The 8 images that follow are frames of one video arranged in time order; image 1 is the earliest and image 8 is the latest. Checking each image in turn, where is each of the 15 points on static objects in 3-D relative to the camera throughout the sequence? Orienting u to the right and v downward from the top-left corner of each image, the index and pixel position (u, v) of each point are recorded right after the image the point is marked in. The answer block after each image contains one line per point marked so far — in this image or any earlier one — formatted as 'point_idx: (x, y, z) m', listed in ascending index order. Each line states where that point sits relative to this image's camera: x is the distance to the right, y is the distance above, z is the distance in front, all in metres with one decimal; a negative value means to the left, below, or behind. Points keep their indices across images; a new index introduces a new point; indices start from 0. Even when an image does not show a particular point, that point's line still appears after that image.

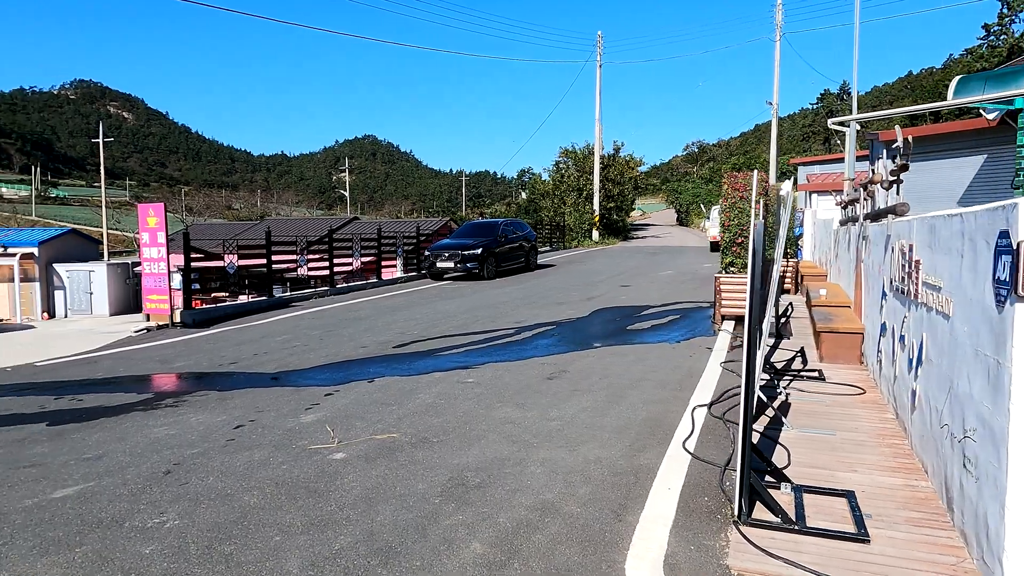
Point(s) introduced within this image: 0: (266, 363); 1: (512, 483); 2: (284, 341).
0: (-3.1, -1.0, +8.4) m
1: (0.0, -1.2, +4.1) m
2: (-3.4, -0.8, +10.0) m
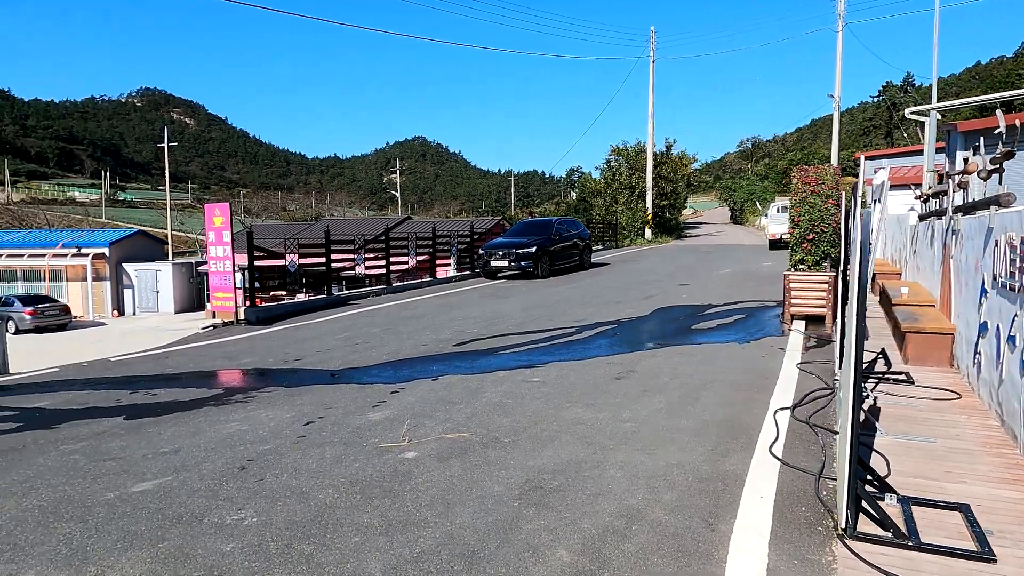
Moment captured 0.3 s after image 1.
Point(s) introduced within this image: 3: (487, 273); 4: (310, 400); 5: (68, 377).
0: (-2.3, -0.9, +8.4) m
1: (+0.5, -1.2, +4.0) m
2: (-2.5, -0.8, +10.0) m
3: (-0.8, +0.5, +19.7) m
4: (-1.9, -1.1, +6.2) m
5: (-5.7, -1.2, +8.6) m
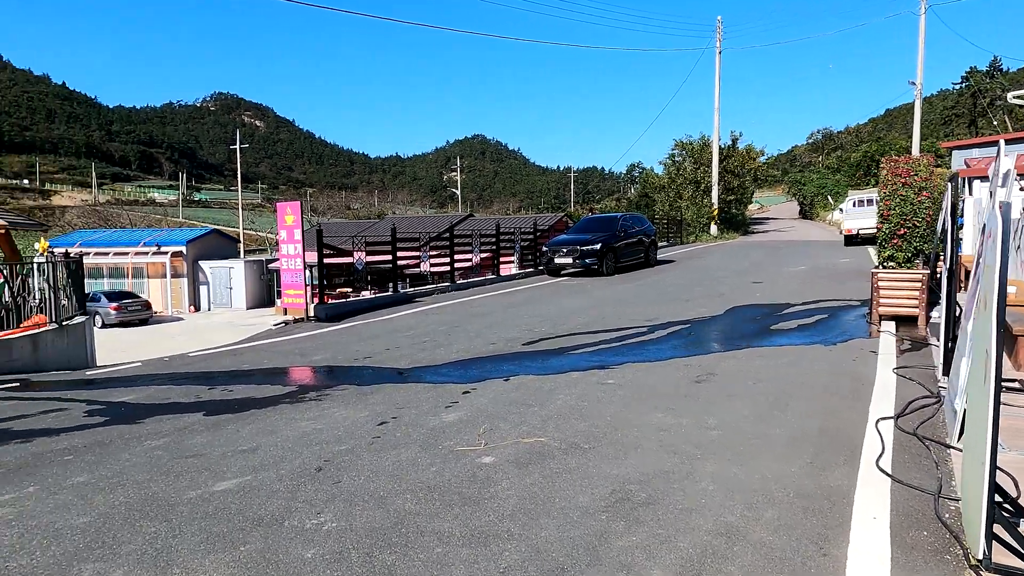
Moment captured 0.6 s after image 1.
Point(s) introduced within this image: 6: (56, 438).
0: (-1.4, -0.9, +8.4) m
1: (+1.0, -1.2, +3.7) m
2: (-1.5, -0.7, +10.0) m
3: (+1.1, +0.5, +19.4) m
4: (-1.2, -1.1, +6.2) m
5: (-4.8, -1.1, +8.8) m
6: (-3.8, -1.2, +5.5) m
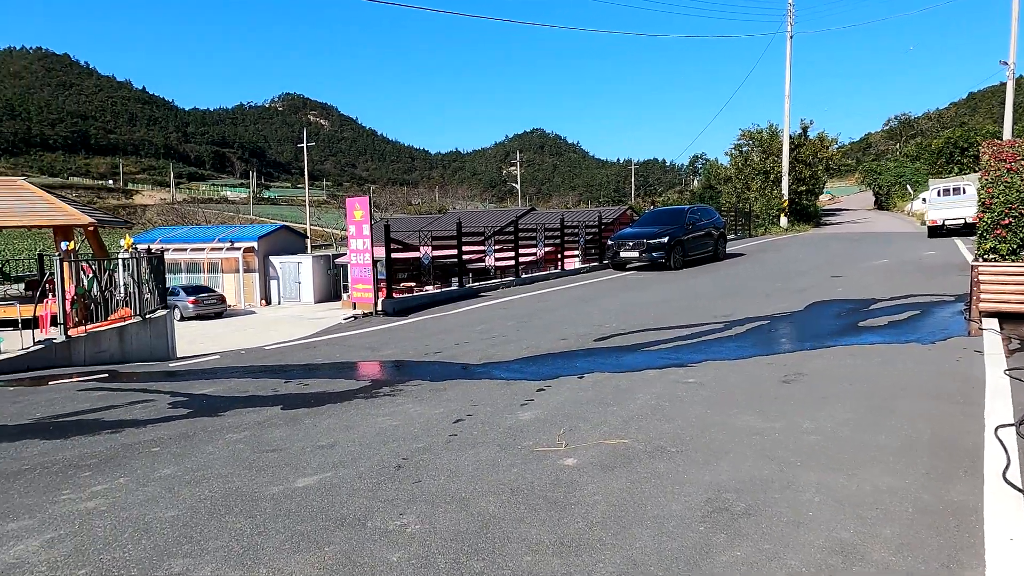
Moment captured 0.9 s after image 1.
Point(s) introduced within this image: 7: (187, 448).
0: (-0.5, -0.8, +8.3) m
1: (+1.4, -1.2, +3.4) m
2: (-0.4, -0.7, +9.9) m
3: (+3.0, +0.7, +19.1) m
4: (-0.5, -1.0, +6.1) m
5: (-3.9, -1.0, +9.1) m
6: (-3.1, -1.2, +5.6) m
7: (-2.5, -1.2, +5.0) m
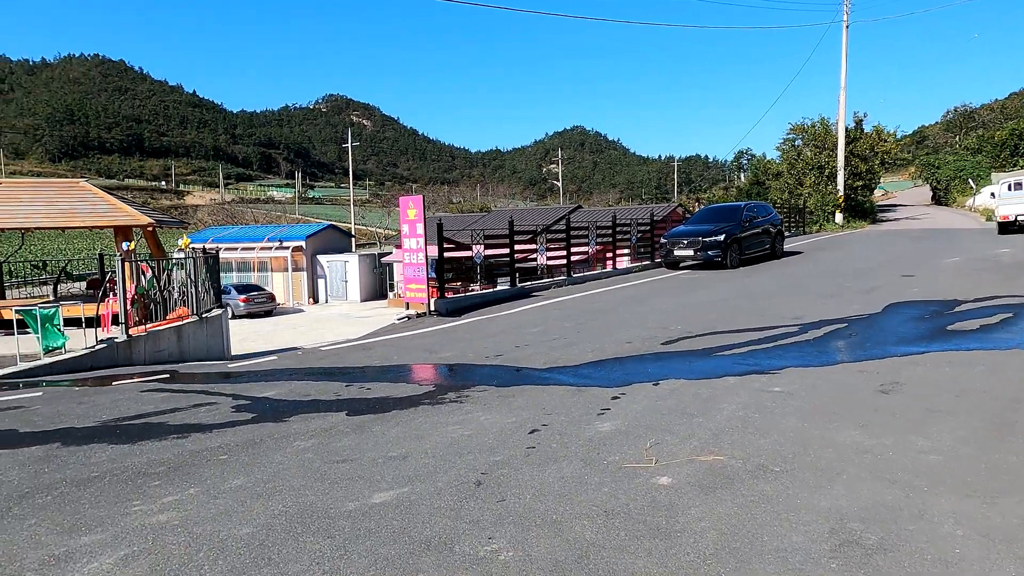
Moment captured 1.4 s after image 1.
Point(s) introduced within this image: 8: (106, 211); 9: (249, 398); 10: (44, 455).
0: (+0.2, -0.8, +8.0) m
1: (+1.9, -1.2, +3.0) m
2: (+0.4, -0.7, +9.6) m
3: (+4.4, +0.7, +18.5) m
4: (+0.1, -1.0, +5.8) m
5: (-3.1, -1.1, +9.0) m
6: (-2.5, -1.2, +5.5) m
7: (-1.9, -1.2, +4.8) m
8: (-9.2, +1.7, +14.9) m
9: (-2.7, -1.1, +6.9) m
10: (-3.7, -1.3, +5.2) m
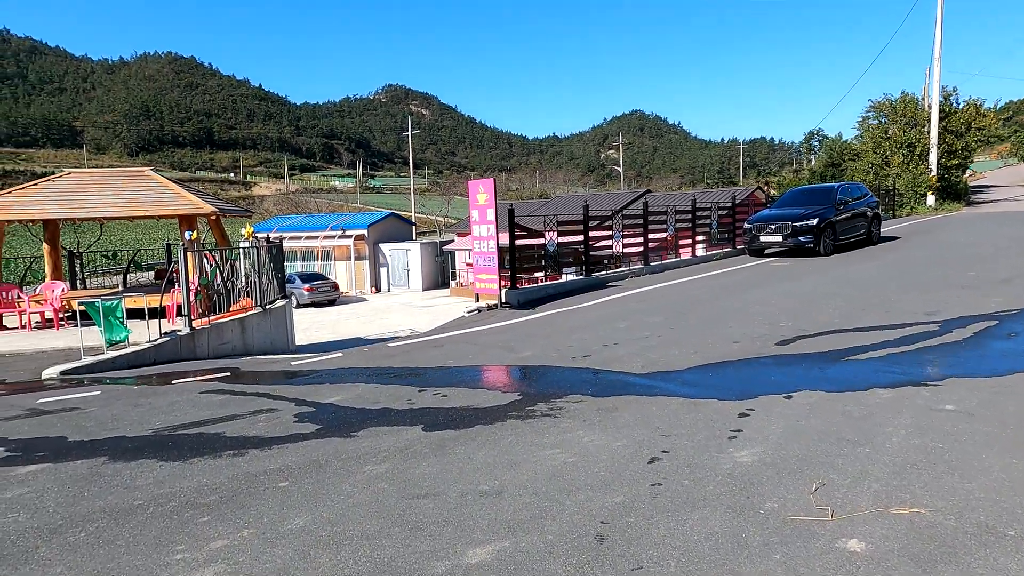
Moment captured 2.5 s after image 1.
0: (+1.2, -0.8, +7.1) m
1: (+2.5, -1.2, +1.9) m
2: (+1.5, -0.5, +8.6) m
3: (+6.3, +1.0, +17.1) m
4: (+0.9, -1.0, +4.8) m
5: (-2.0, -0.9, +8.3) m
6: (-1.7, -1.2, +4.8) m
7: (-1.2, -1.2, +4.0) m
8: (-7.6, +2.0, +14.7) m
9: (-1.9, -1.1, +6.2) m
10: (-3.0, -1.3, +4.6) m
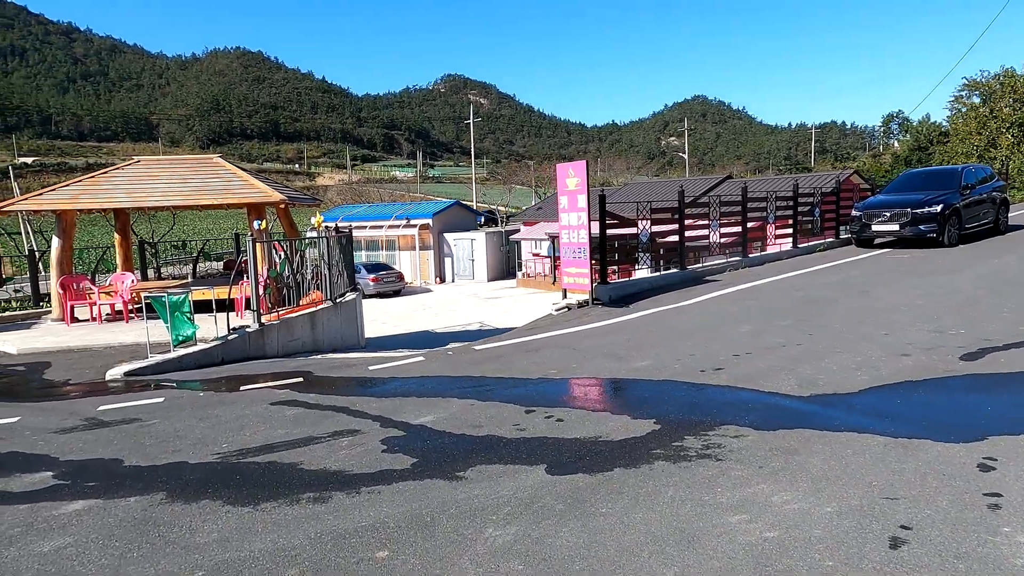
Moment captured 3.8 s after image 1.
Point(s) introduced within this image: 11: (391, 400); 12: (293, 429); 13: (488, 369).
0: (+2.3, -0.8, +5.8) m
1: (+3.1, -1.3, +0.6) m
2: (+2.7, -0.5, +7.3) m
3: (+8.2, +1.1, +15.4) m
4: (+1.8, -1.0, +3.6) m
5: (-0.8, -0.9, +7.3) m
6: (-0.9, -1.2, +3.8) m
7: (-0.4, -1.2, +3.0) m
8: (-5.8, +2.1, +14.1) m
9: (-0.9, -1.1, +5.2) m
10: (-2.1, -1.3, +3.7) m
11: (-1.1, -1.0, +6.0) m
12: (-1.8, -1.1, +5.3) m
13: (-0.3, -0.9, +7.1) m
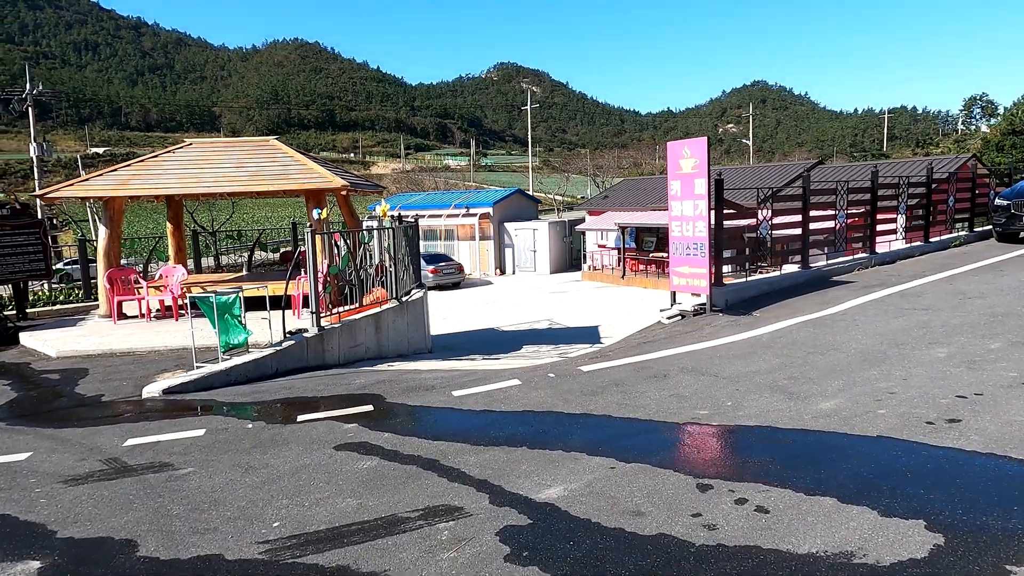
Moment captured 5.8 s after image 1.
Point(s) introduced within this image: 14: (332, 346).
0: (+3.2, -0.9, +4.0) m
1: (+3.6, -1.5, -1.3) m
2: (+3.8, -0.6, +5.5) m
3: (+9.9, +1.1, +13.1) m
4: (+2.6, -1.2, +1.9) m
5: (+0.3, -1.0, +5.7) m
6: (-0.1, -1.3, +2.2) m
7: (+0.4, -1.4, +1.4) m
8: (-4.2, +2.2, +12.8) m
9: (+0.1, -1.2, +3.6) m
10: (-1.3, -1.4, +2.3) m
11: (-0.1, -1.1, +4.5) m
12: (-0.8, -1.2, +3.8) m
13: (+0.8, -1.0, +5.5) m
14: (-2.5, -0.8, +9.1) m
